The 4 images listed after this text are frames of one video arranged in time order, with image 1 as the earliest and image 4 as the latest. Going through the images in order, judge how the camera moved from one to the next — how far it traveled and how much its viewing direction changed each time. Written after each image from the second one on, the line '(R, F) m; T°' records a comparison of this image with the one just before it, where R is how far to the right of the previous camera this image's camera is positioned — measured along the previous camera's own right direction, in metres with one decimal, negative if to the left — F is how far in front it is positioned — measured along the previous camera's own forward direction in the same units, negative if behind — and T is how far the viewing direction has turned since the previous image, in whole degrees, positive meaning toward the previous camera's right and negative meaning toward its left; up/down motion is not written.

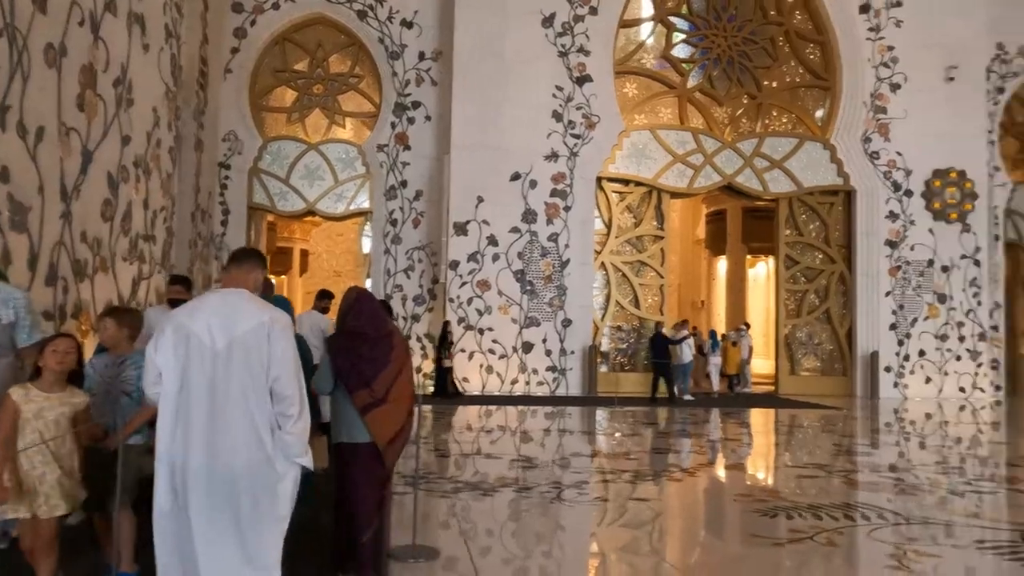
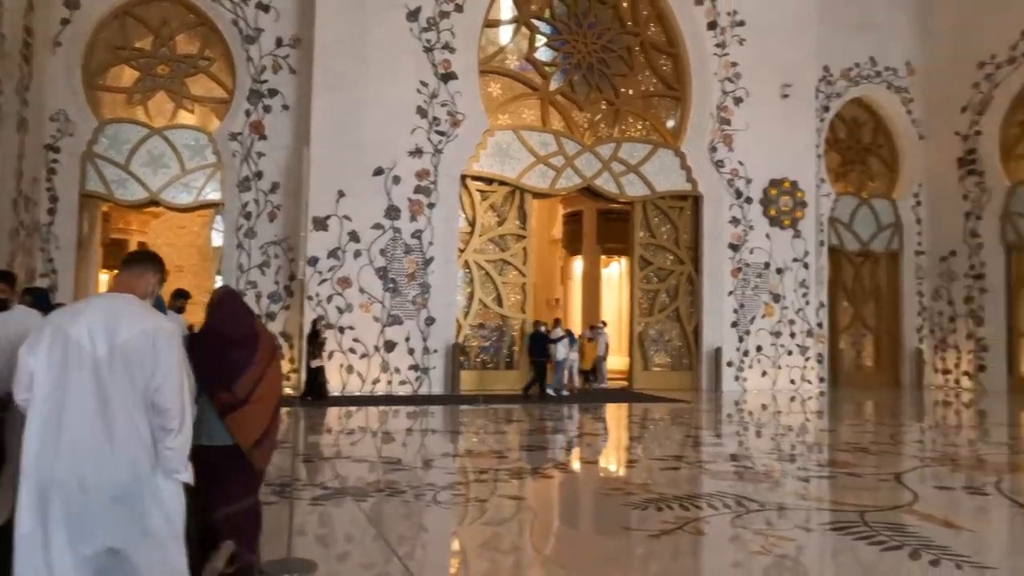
(-0.1, +0.1) m; +11°
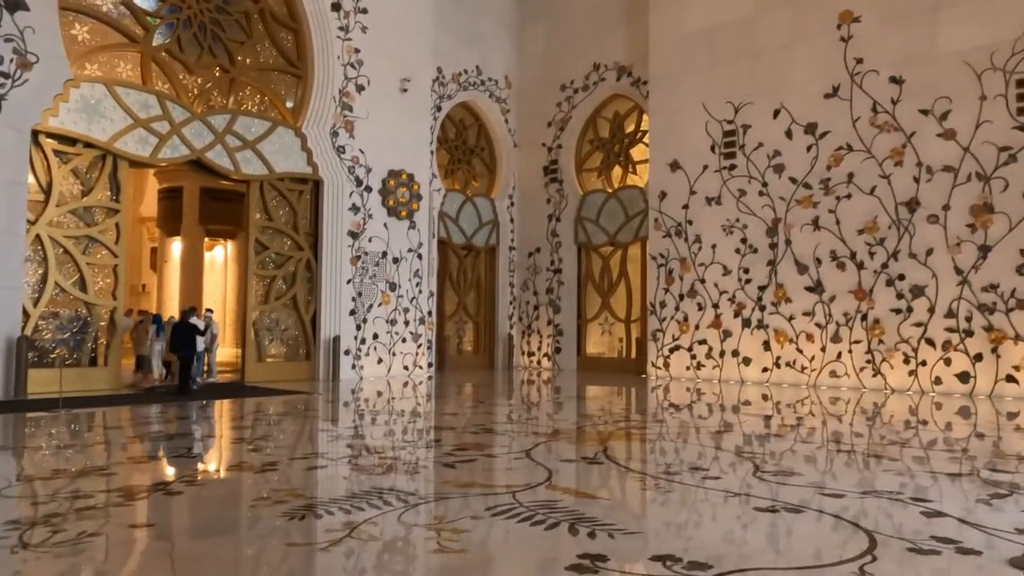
(-0.2, +0.3) m; +30°
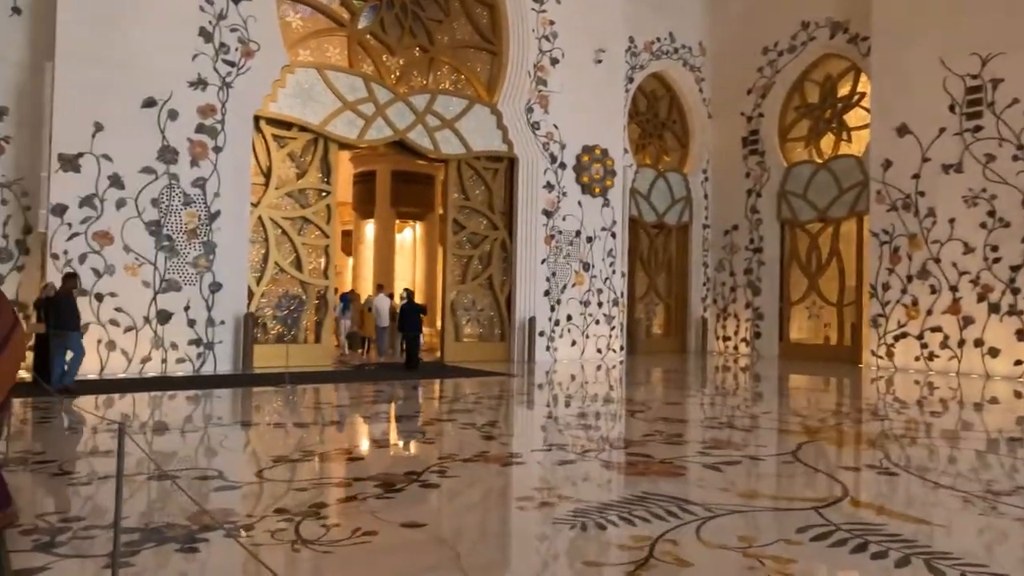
(-0.5, +0.4) m; -12°
